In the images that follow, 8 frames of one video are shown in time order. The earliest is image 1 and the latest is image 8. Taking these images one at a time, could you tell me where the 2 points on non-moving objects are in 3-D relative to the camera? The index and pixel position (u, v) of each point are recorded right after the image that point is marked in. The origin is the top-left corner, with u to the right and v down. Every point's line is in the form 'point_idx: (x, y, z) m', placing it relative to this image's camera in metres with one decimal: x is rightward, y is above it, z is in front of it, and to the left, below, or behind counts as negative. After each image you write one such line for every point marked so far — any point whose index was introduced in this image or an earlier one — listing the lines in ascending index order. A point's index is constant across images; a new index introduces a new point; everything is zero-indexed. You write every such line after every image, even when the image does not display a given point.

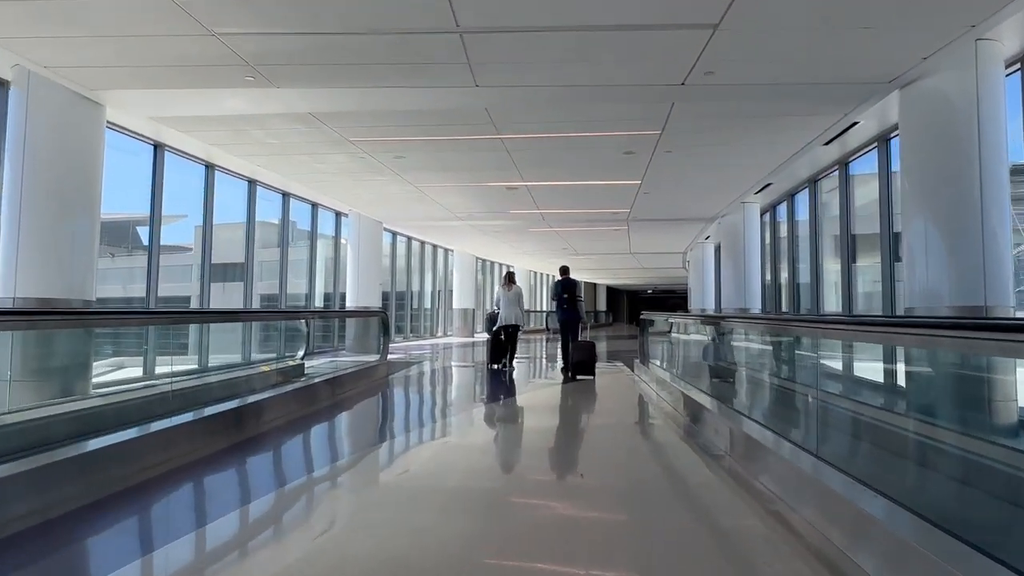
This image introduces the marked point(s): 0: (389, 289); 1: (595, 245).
0: (-3.2, -0.1, +17.6) m
1: (+2.2, +1.1, +17.6) m
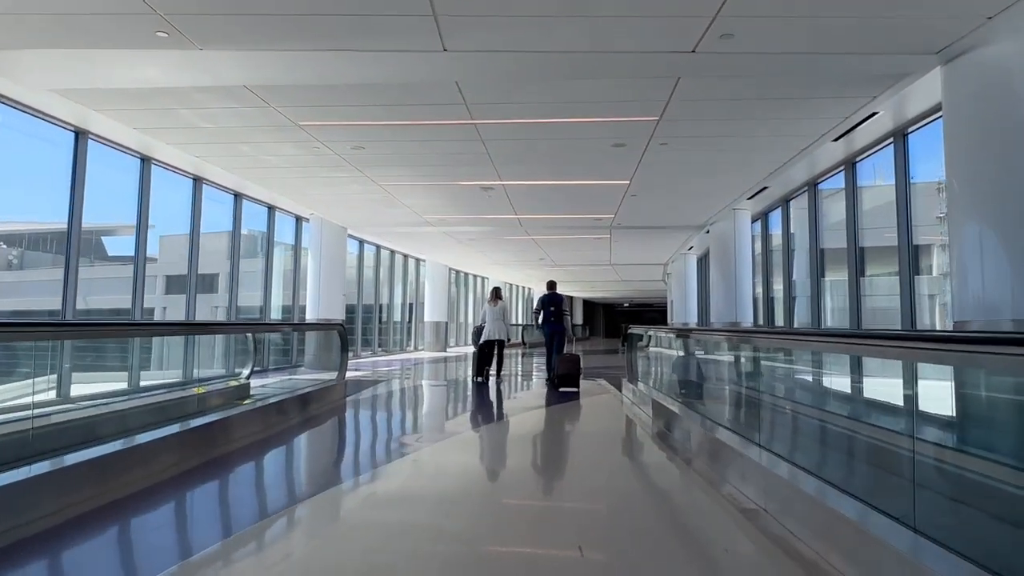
0: (-3.8, -0.4, +16.6) m
1: (+1.5, +0.8, +16.7) m
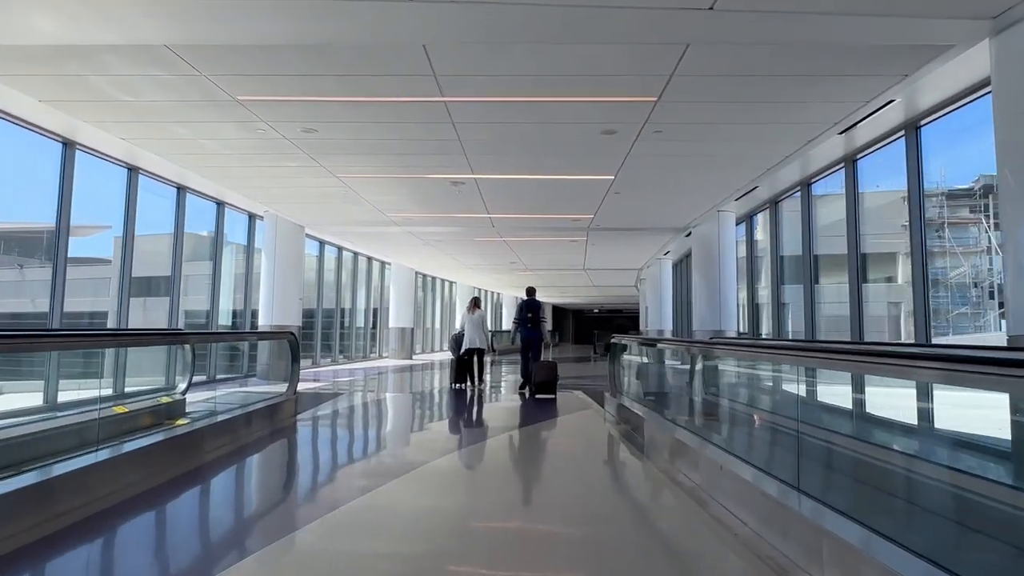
0: (-4.5, -0.4, +15.6) m
1: (+0.8, +0.7, +16.0) m
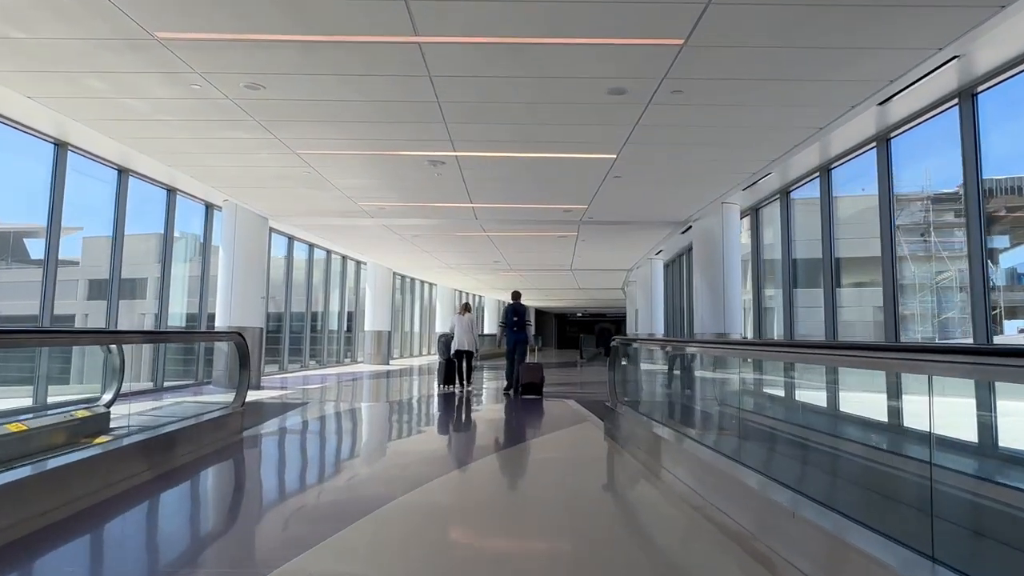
0: (-4.9, -0.4, +14.4) m
1: (+0.5, +0.7, +15.0) m
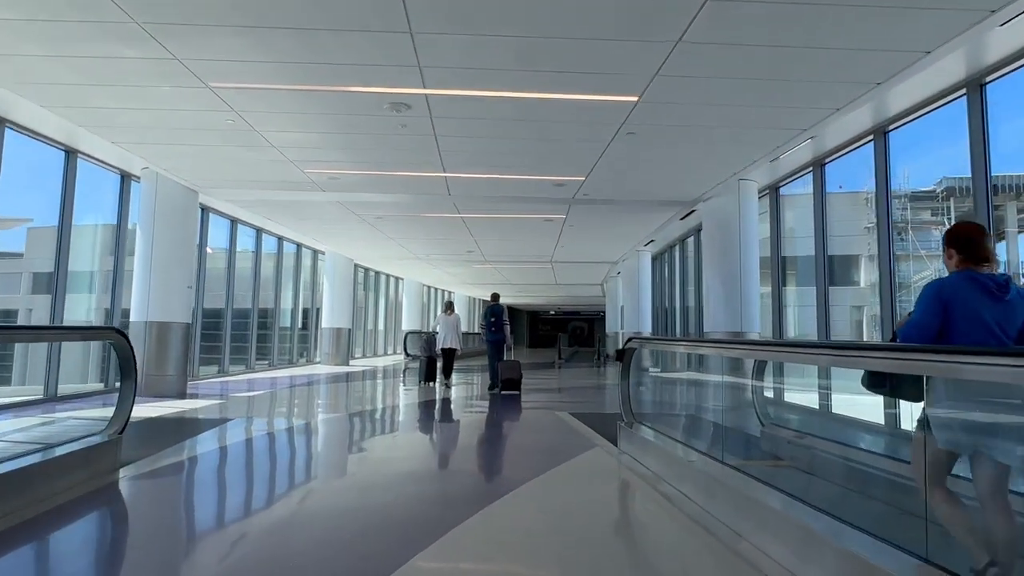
0: (-5.3, -0.3, +12.6) m
1: (0.0, +0.8, +13.4) m
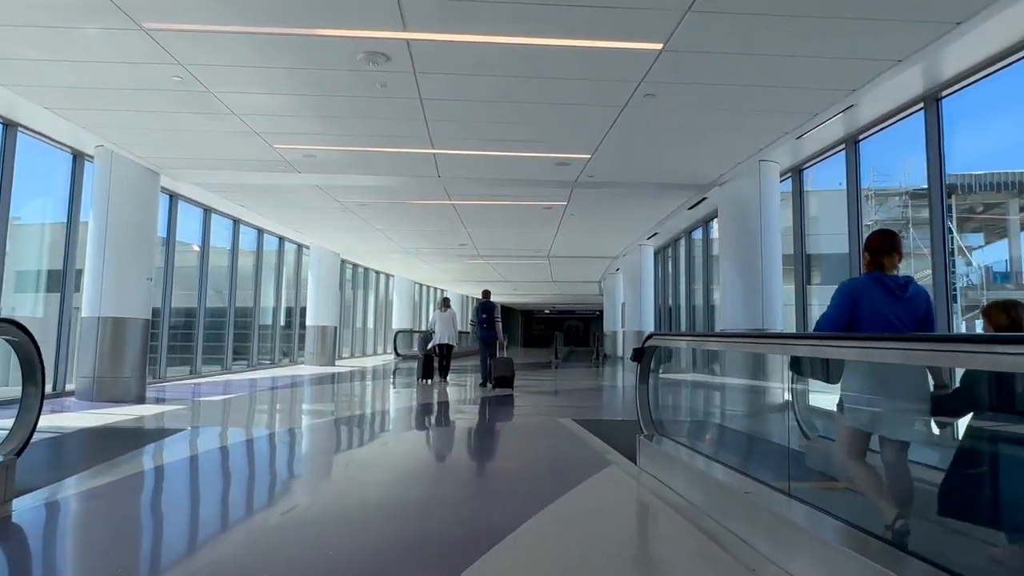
0: (-5.4, -0.2, +11.7) m
1: (-0.1, +0.9, +12.6) m
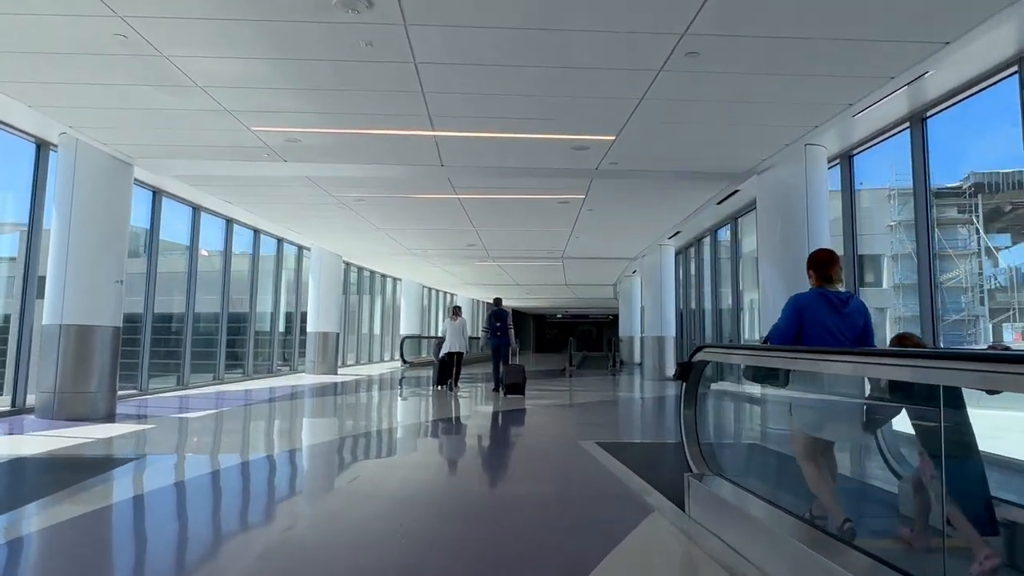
0: (-5.2, -0.2, +10.9) m
1: (+0.1, +0.9, +11.7) m
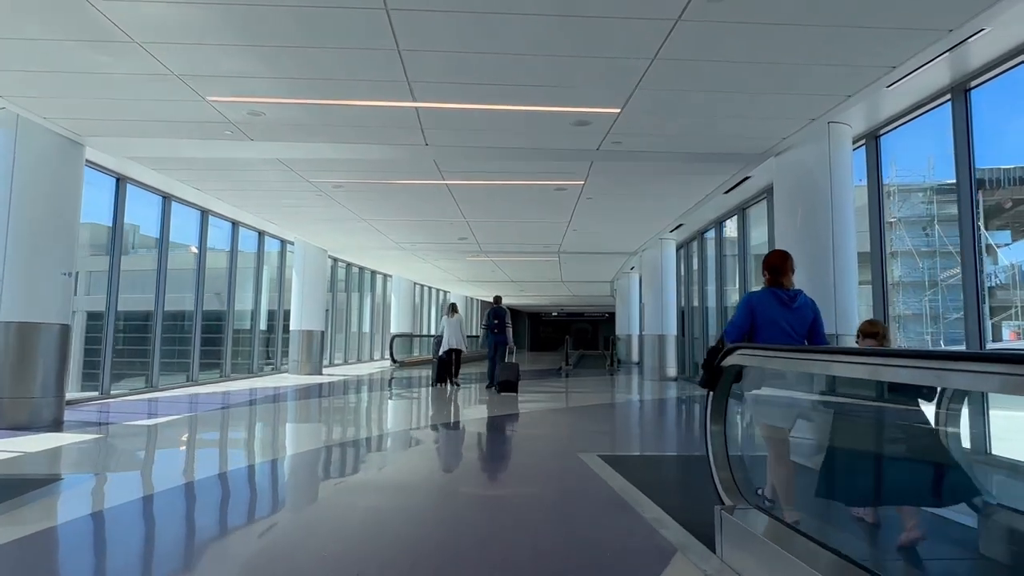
0: (-5.3, -0.2, +10.2) m
1: (0.0, +0.9, +11.0) m
